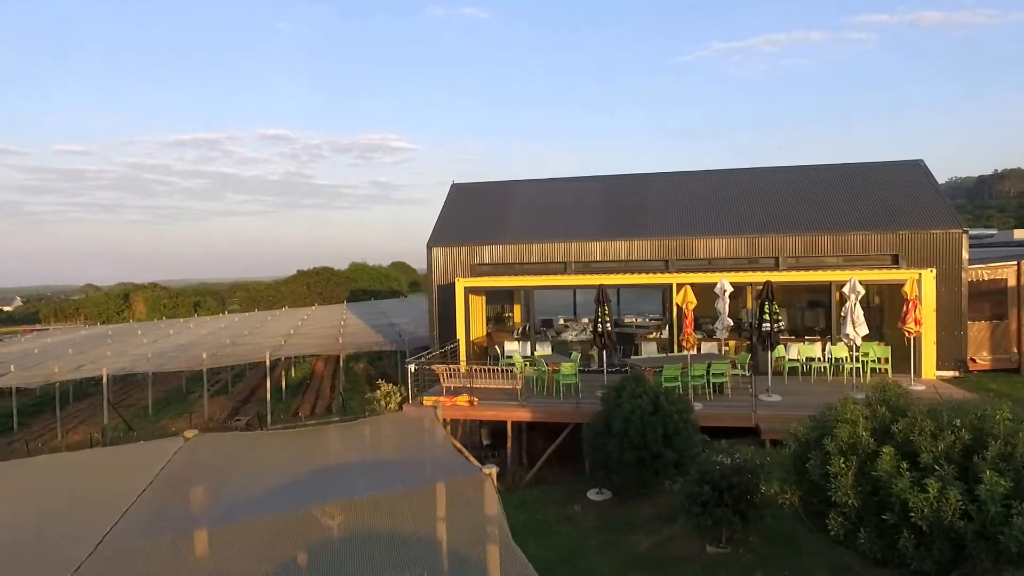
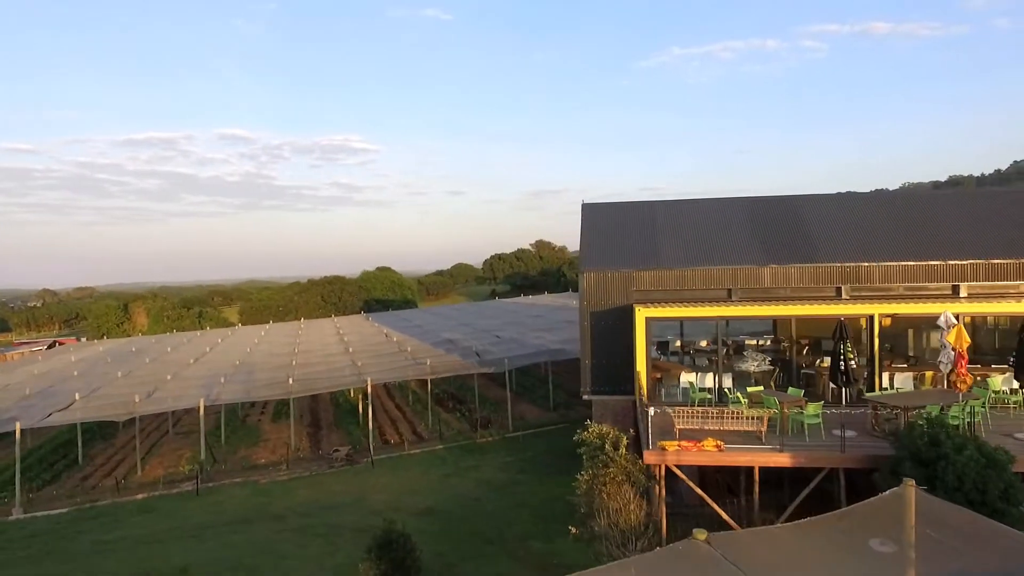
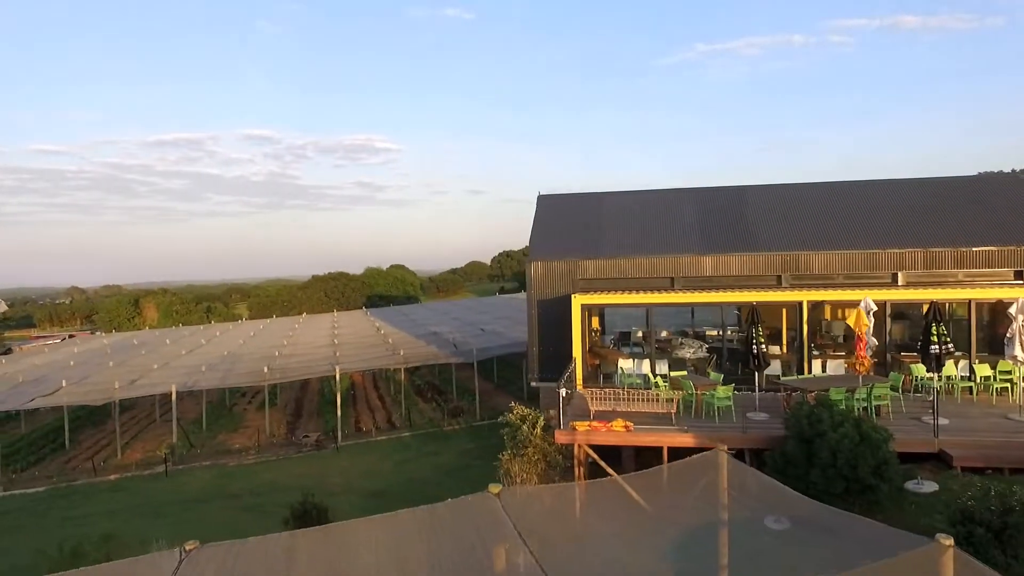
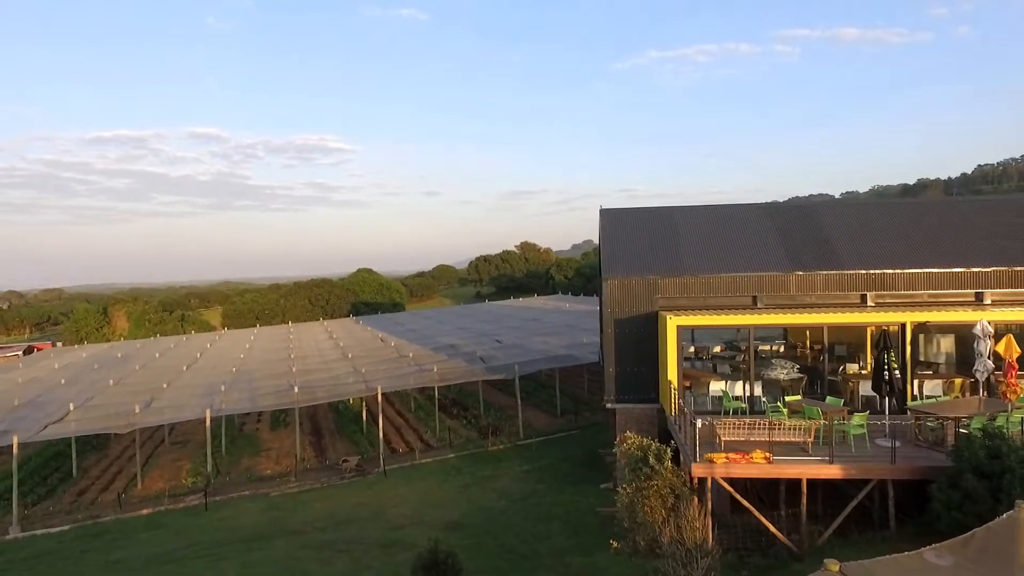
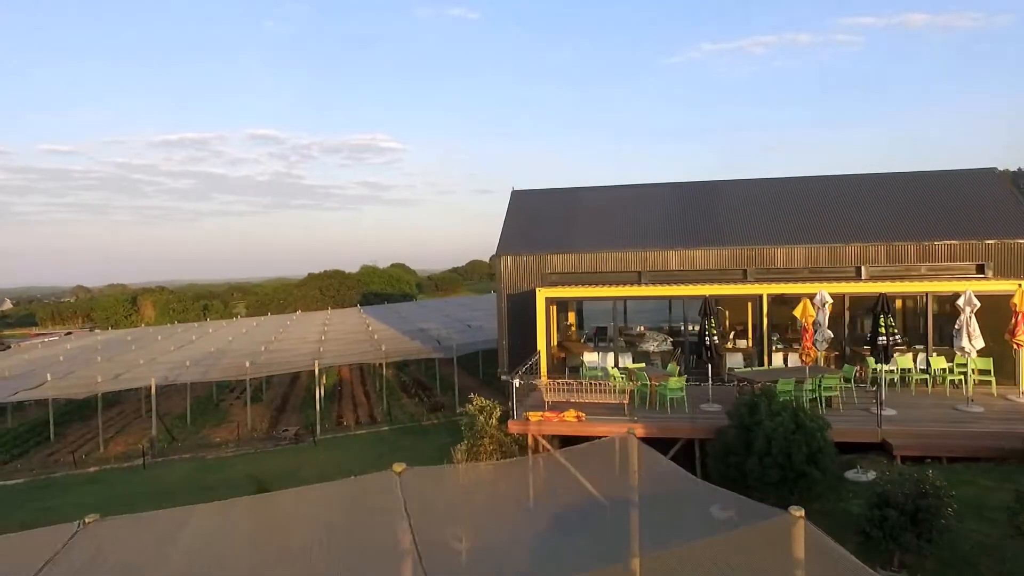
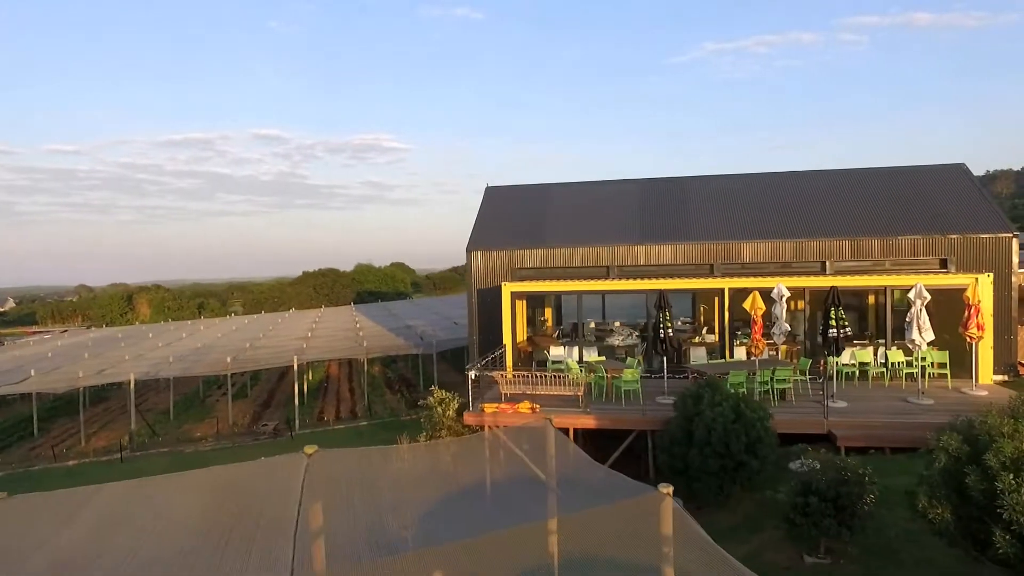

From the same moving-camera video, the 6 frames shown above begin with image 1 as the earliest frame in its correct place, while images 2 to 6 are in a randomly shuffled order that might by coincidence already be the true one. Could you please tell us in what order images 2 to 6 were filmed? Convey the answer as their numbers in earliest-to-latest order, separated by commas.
6, 5, 3, 2, 4
